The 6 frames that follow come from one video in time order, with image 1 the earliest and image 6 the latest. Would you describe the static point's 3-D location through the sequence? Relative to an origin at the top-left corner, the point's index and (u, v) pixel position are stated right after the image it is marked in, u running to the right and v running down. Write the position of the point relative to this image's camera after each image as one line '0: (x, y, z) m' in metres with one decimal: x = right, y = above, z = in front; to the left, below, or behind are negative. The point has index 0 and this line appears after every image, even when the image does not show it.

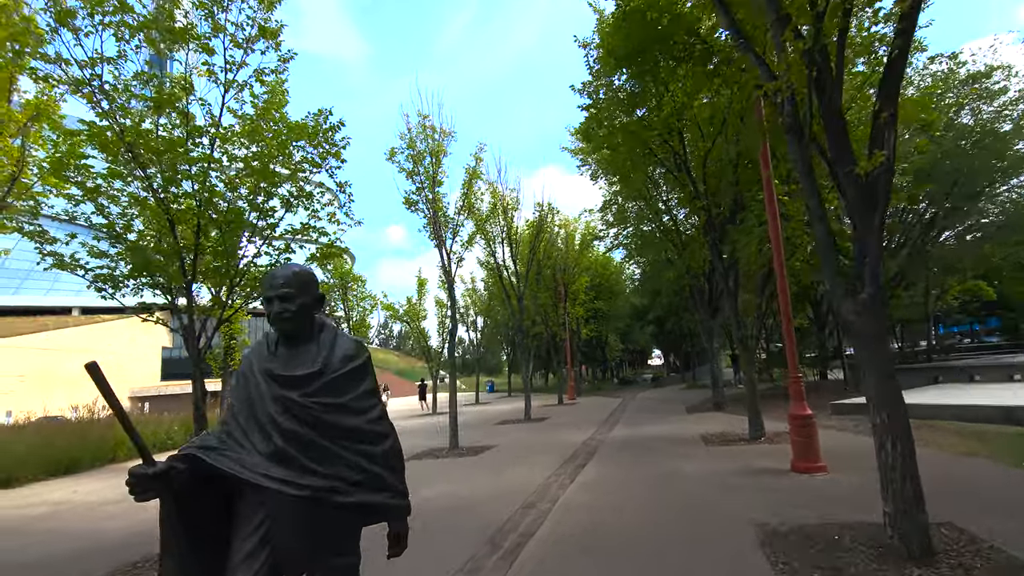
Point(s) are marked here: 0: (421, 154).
0: (-2.4, +3.6, +14.0) m
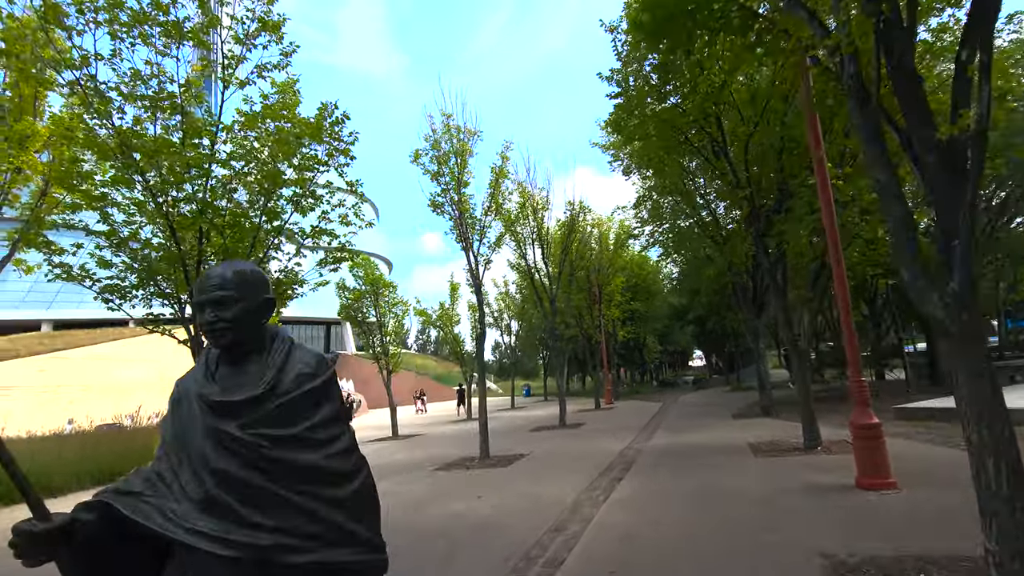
0: (-1.7, +3.5, +13.6) m
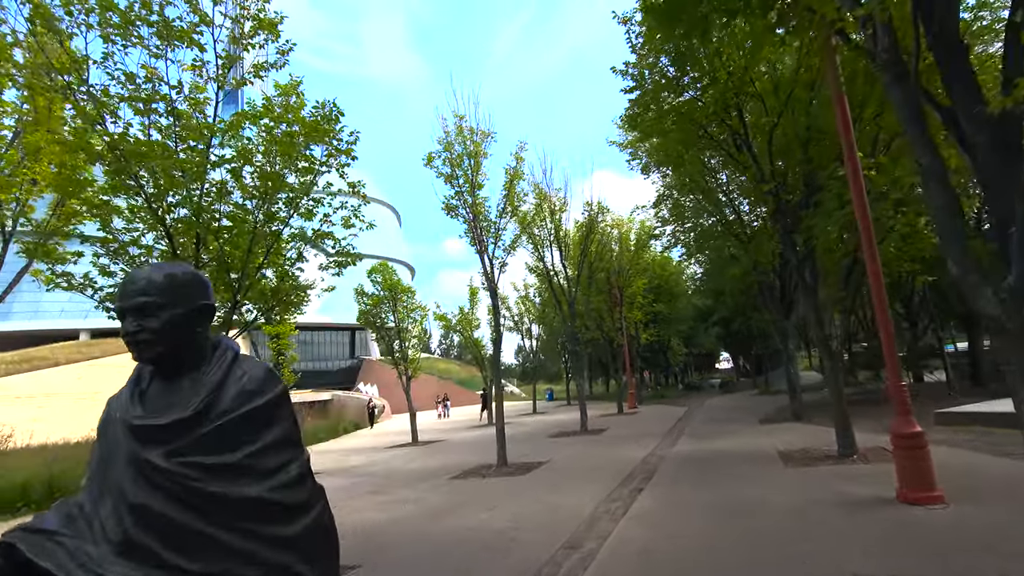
0: (-1.4, +3.4, +13.4) m
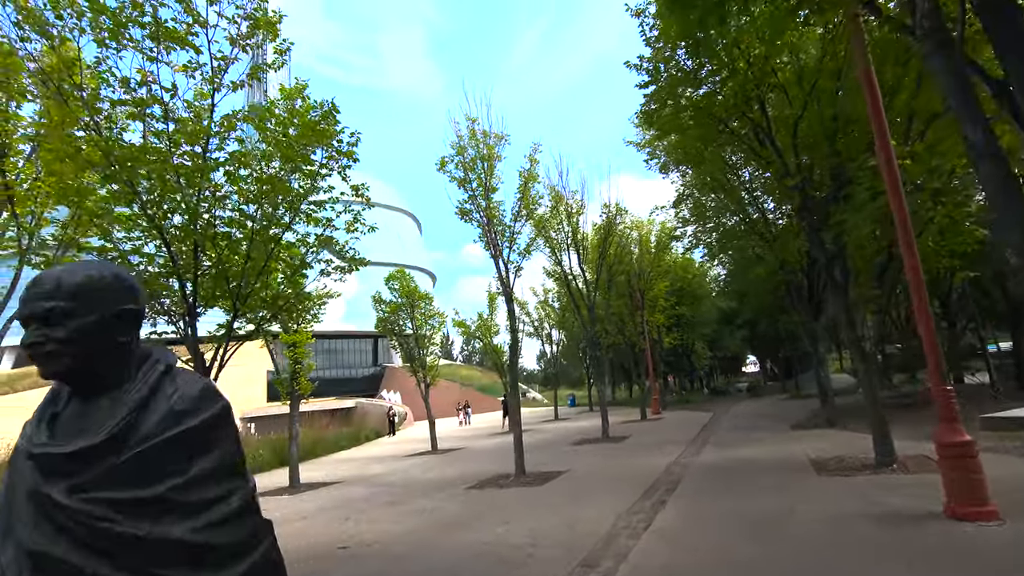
0: (-1.0, +3.2, +13.2) m
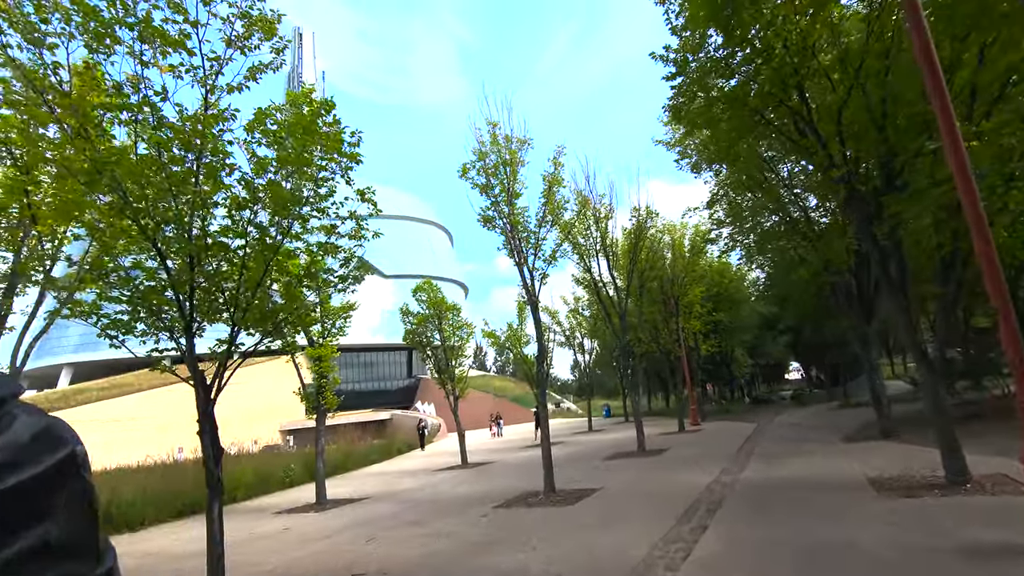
0: (-0.4, +3.0, +12.9) m
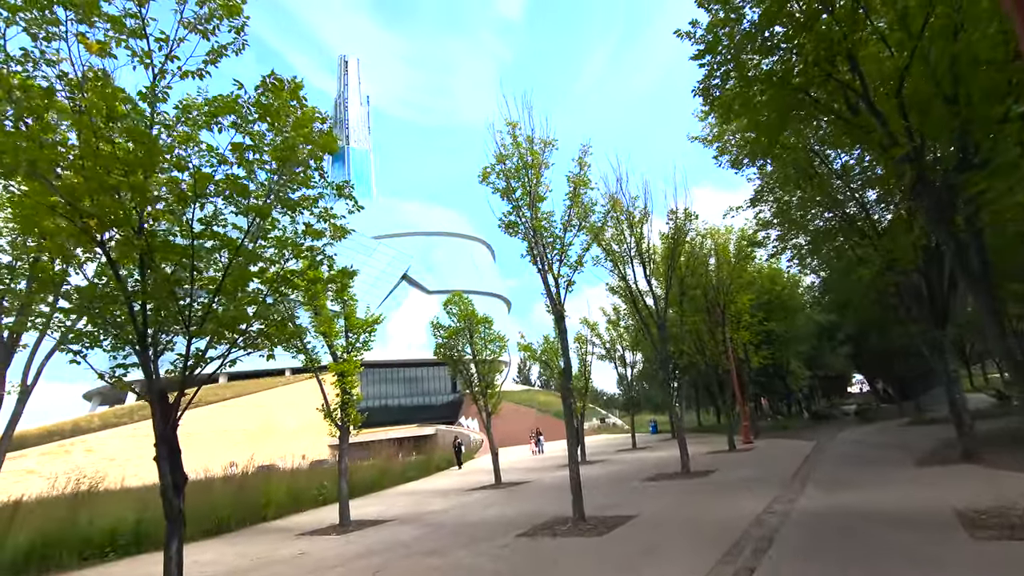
0: (+0.1, +2.8, +12.2) m
